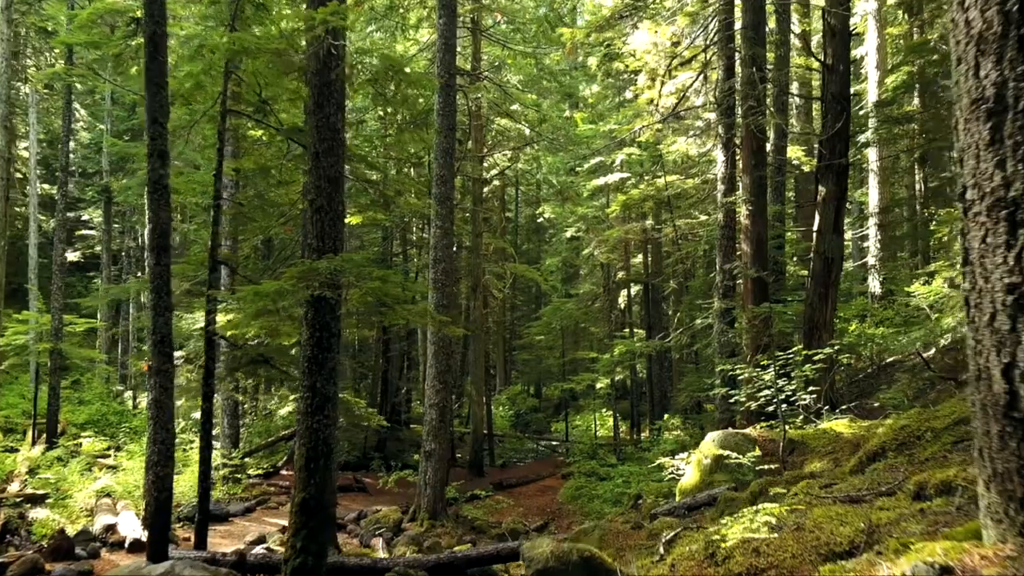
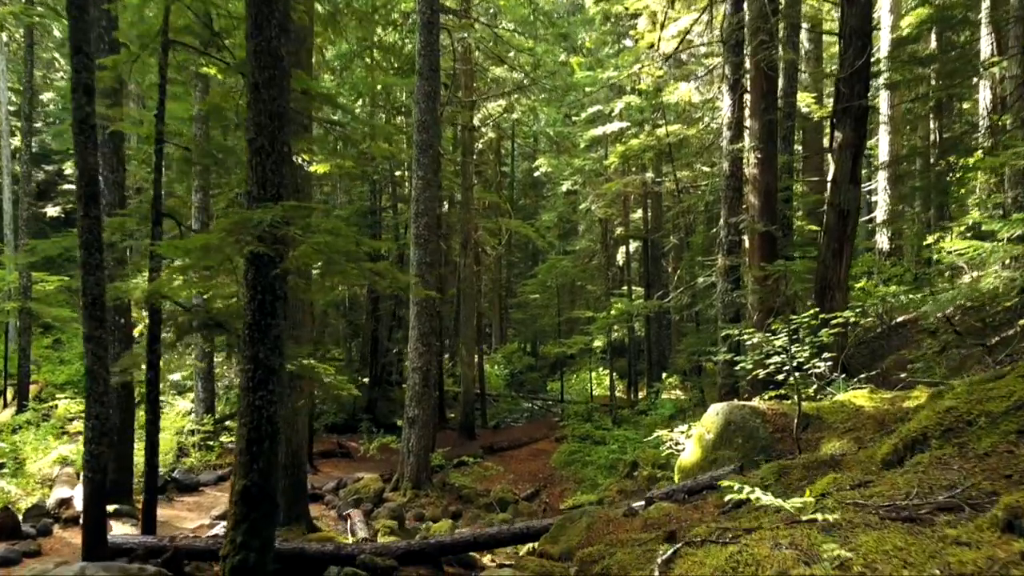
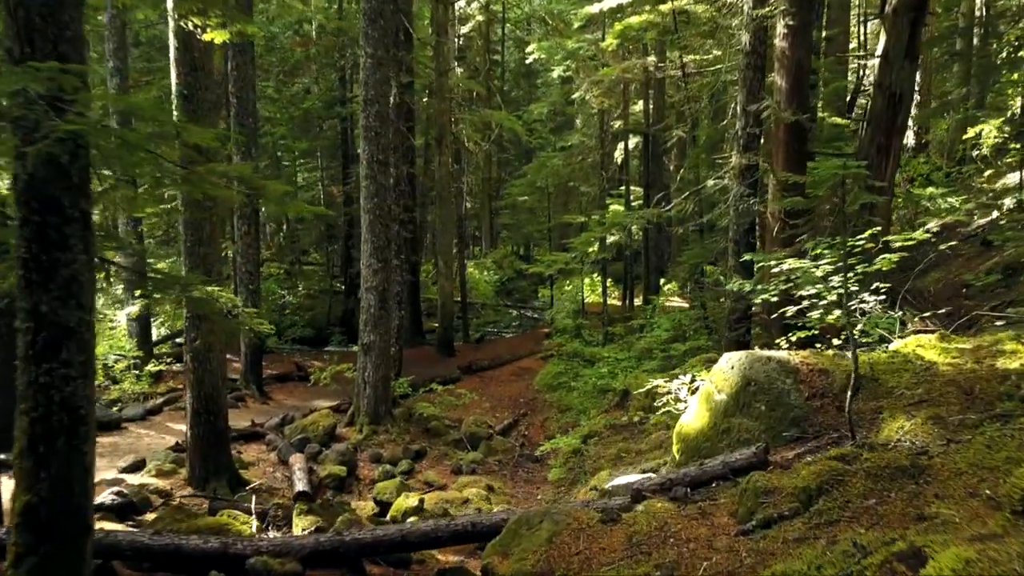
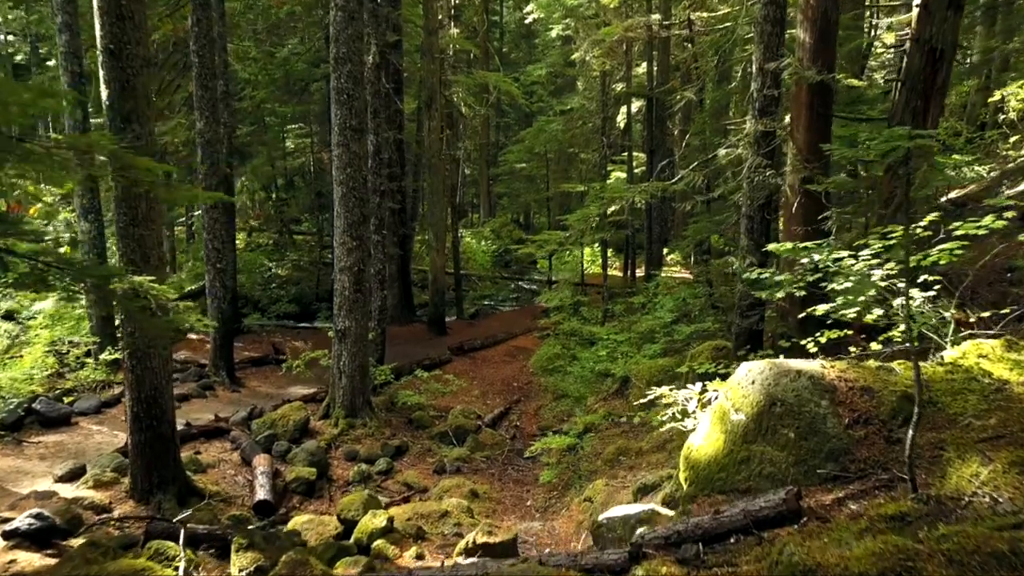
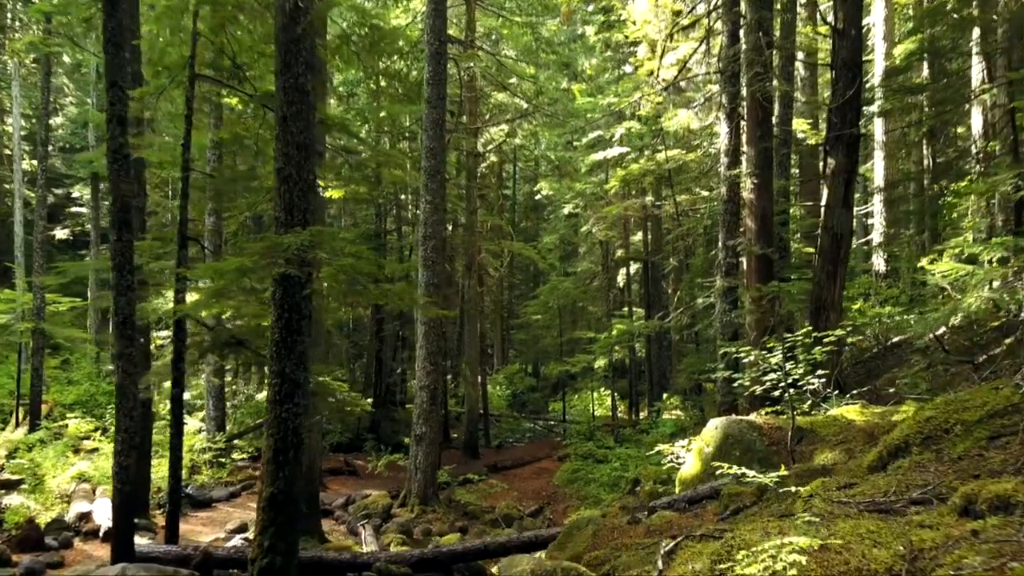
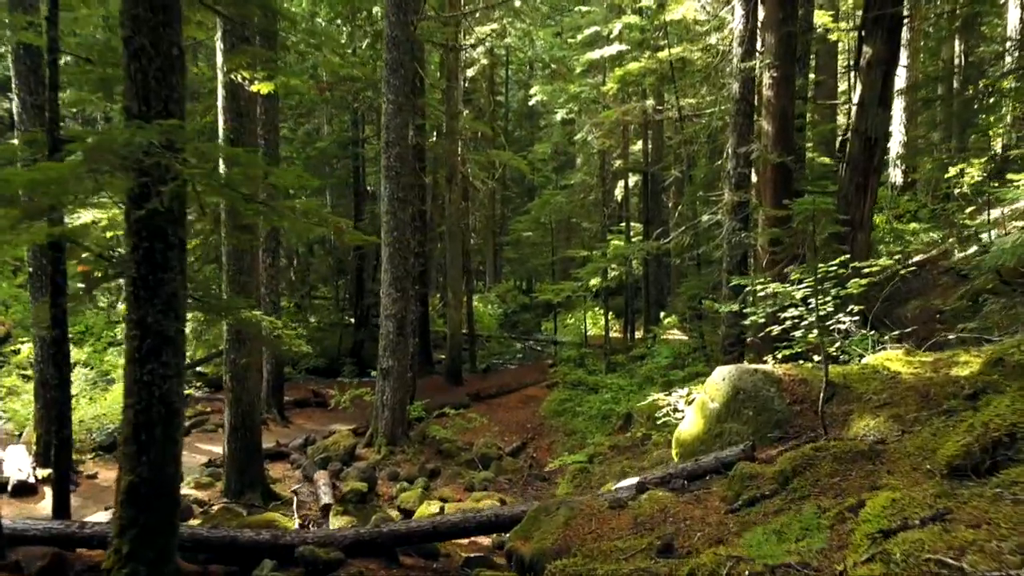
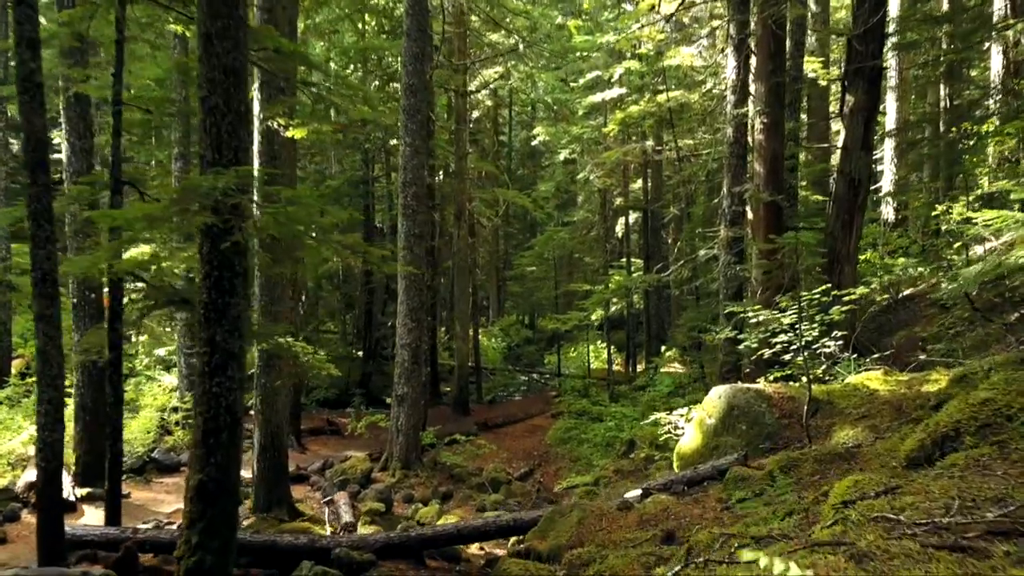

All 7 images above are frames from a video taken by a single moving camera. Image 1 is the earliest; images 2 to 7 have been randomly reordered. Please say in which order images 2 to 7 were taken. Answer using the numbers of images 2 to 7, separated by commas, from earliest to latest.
5, 2, 7, 6, 3, 4
